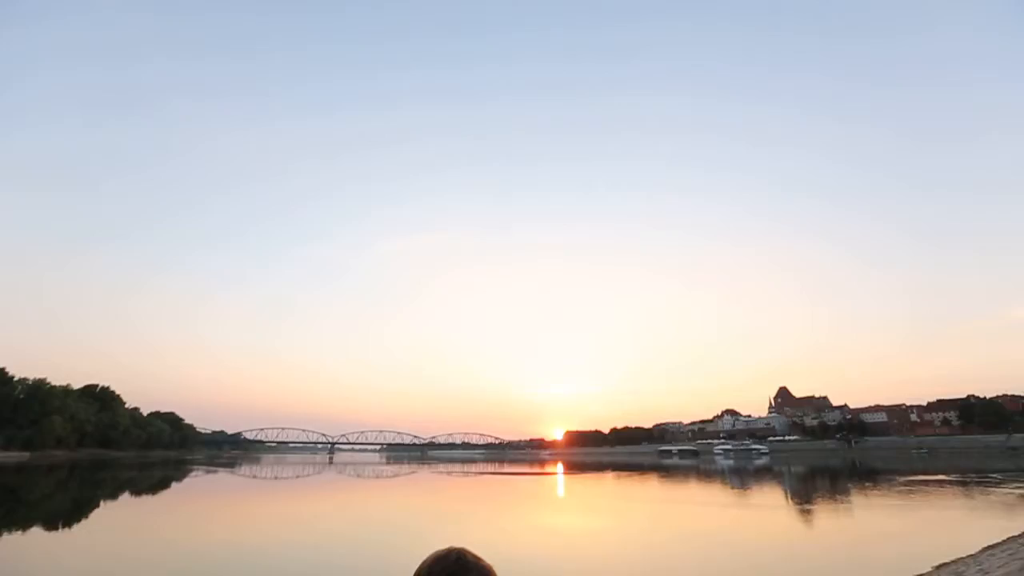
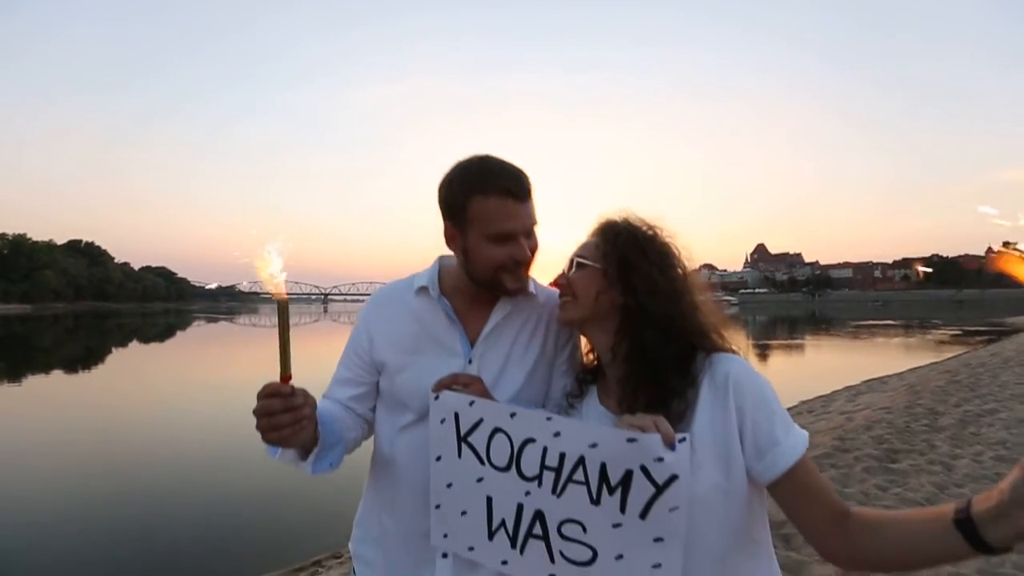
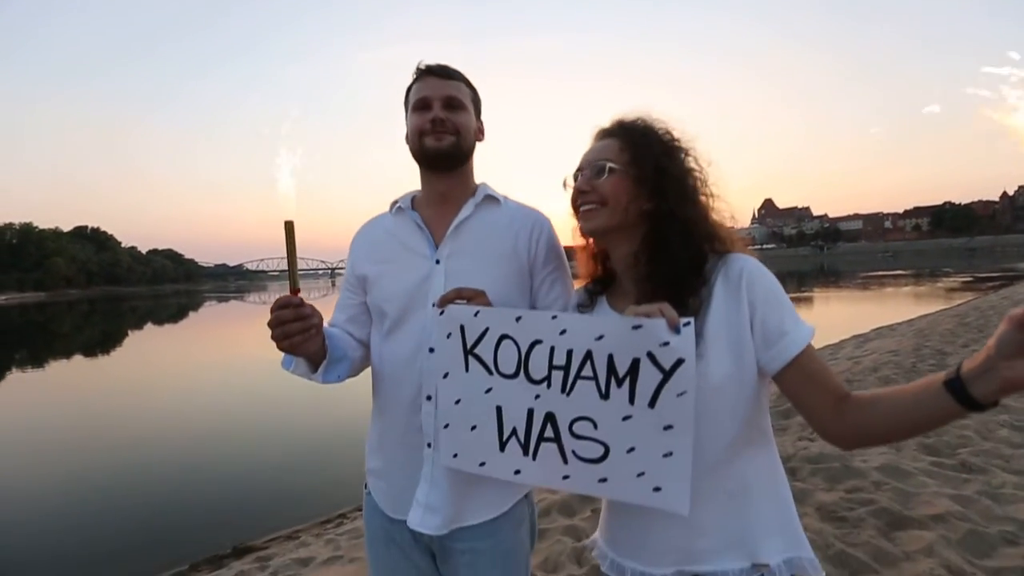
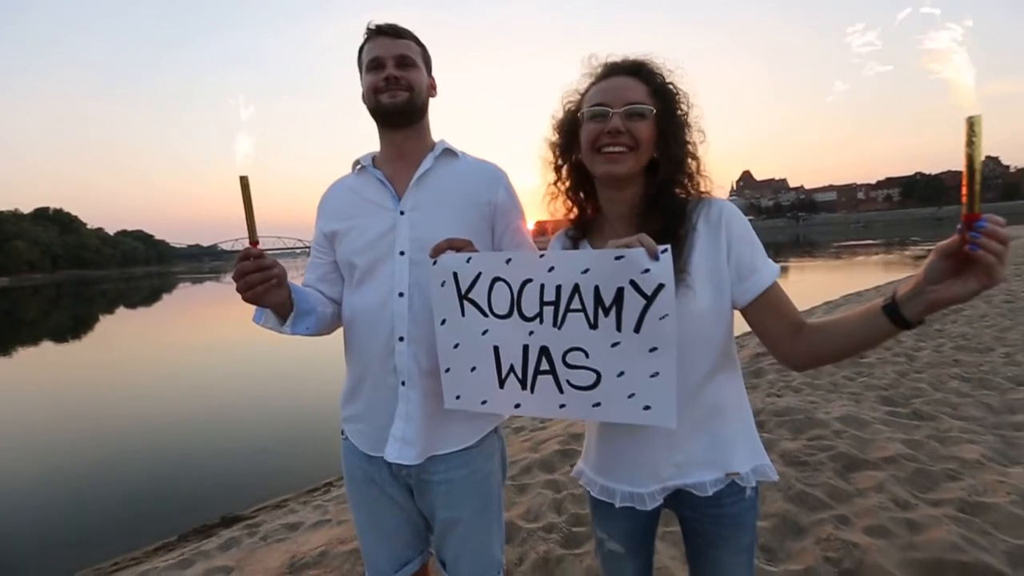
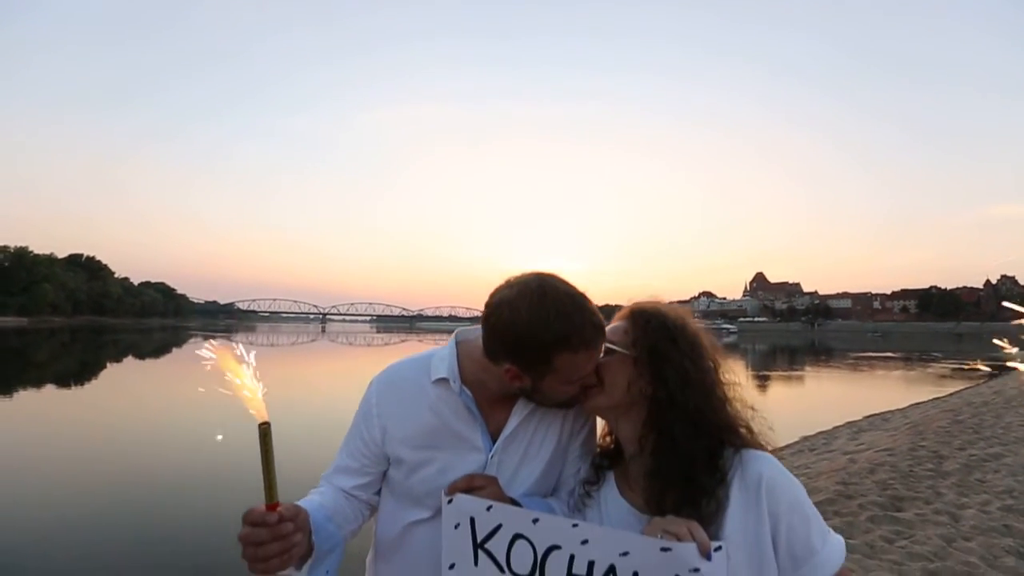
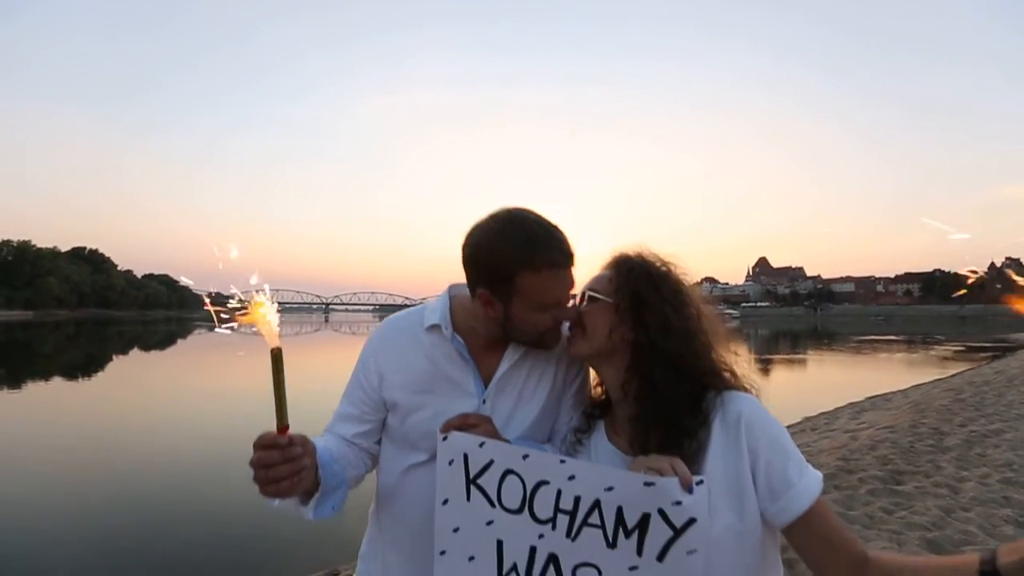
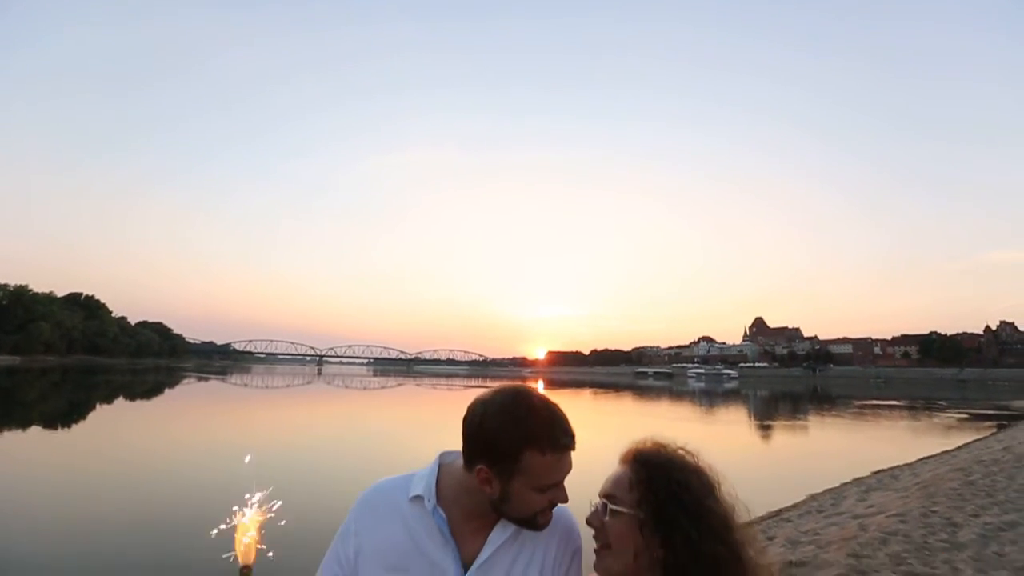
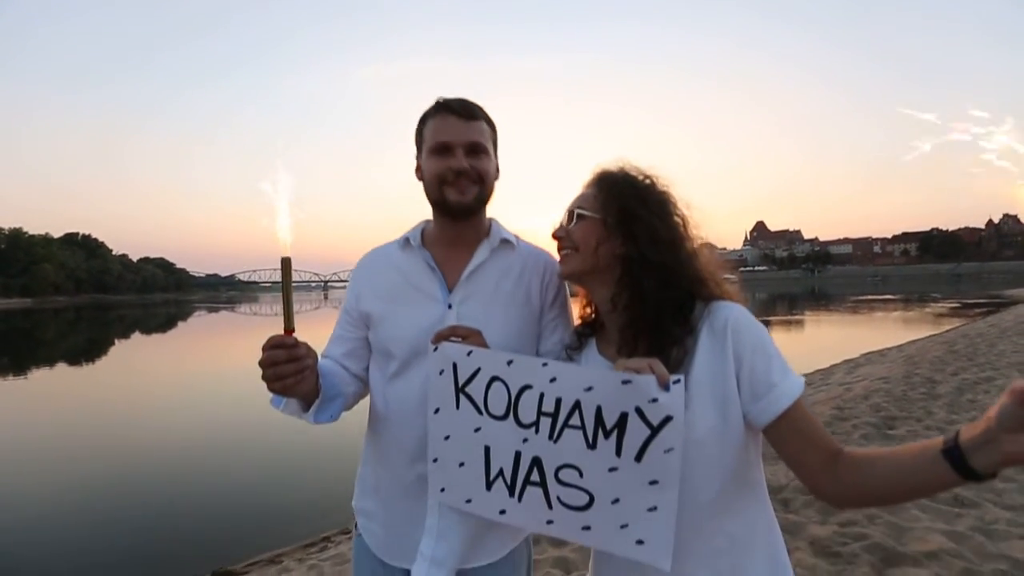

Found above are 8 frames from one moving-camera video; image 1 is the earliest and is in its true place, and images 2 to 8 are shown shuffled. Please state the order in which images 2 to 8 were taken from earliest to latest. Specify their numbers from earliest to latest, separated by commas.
7, 5, 6, 2, 8, 3, 4
